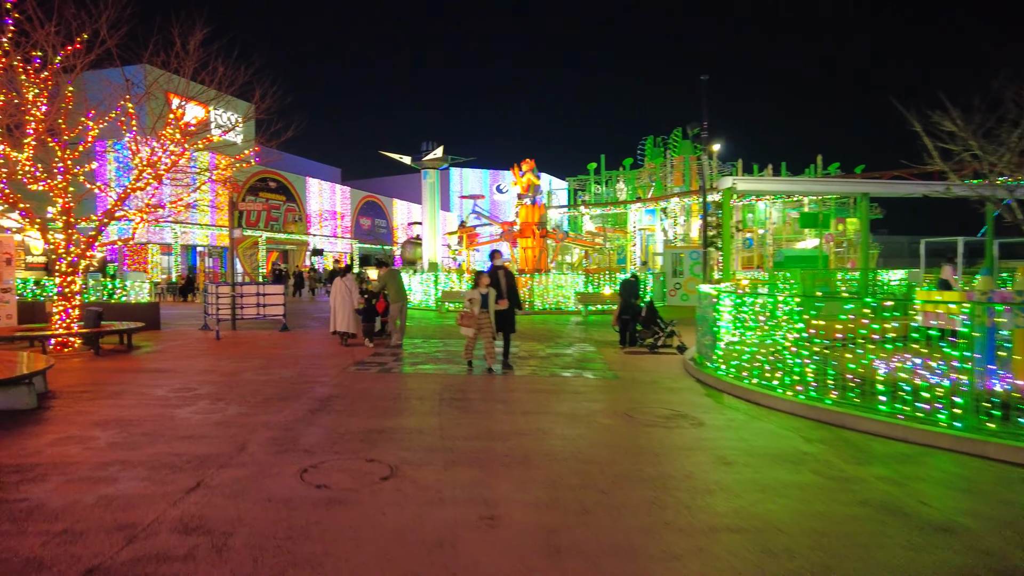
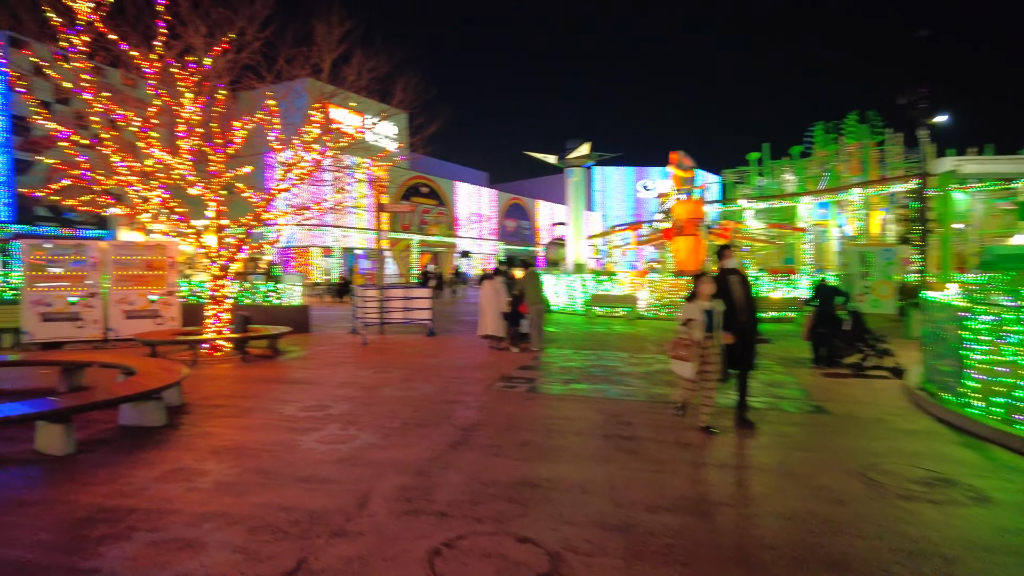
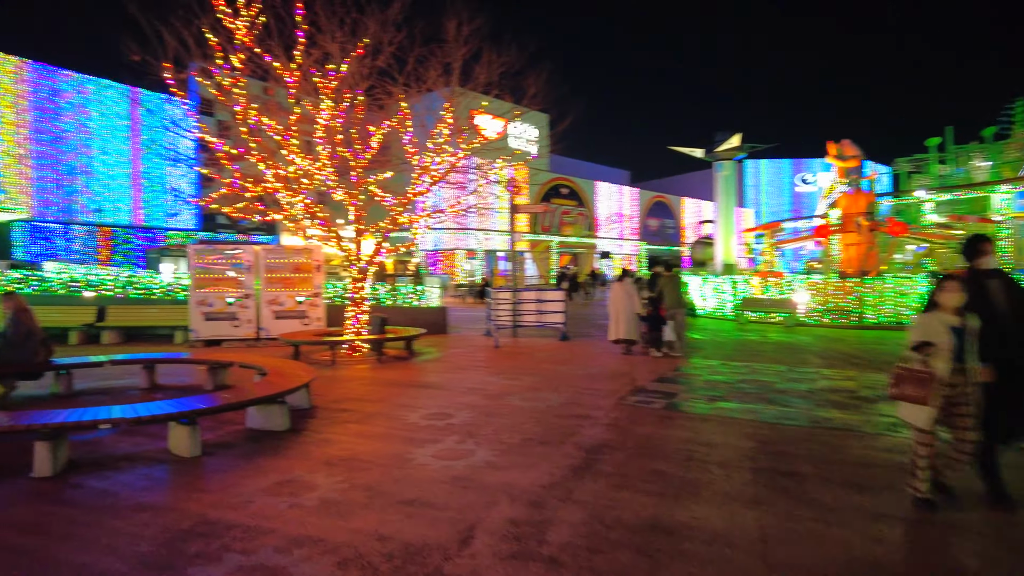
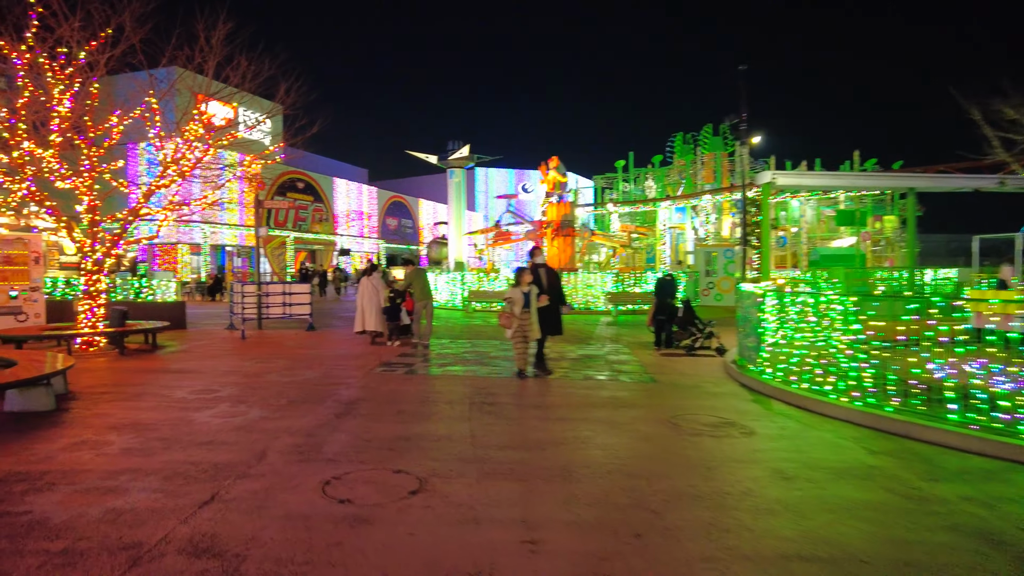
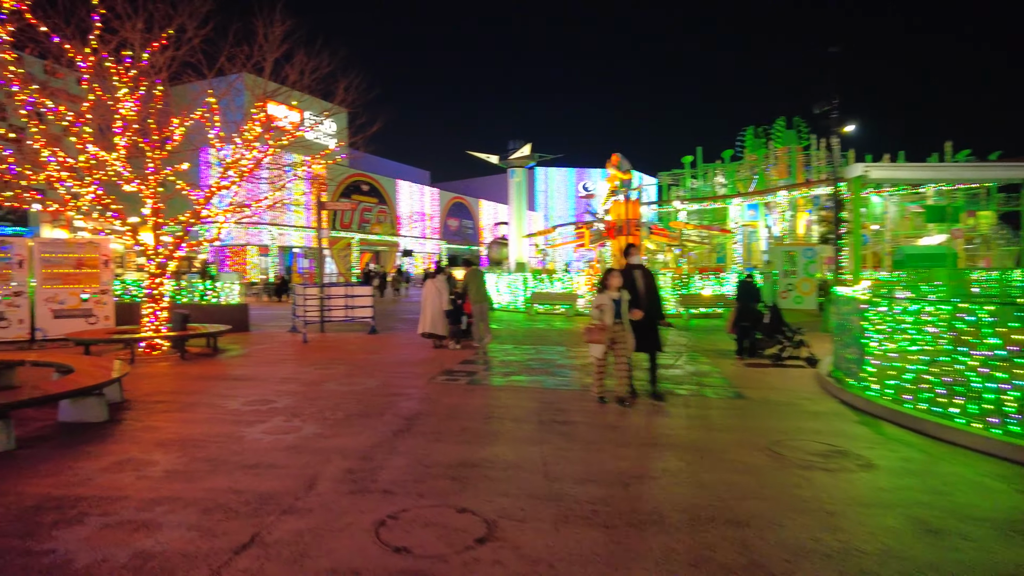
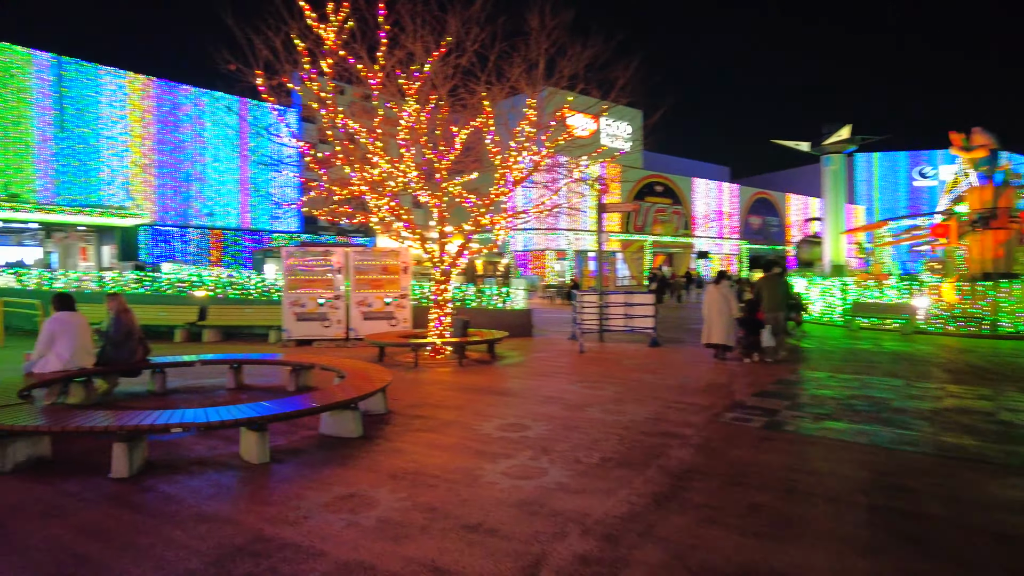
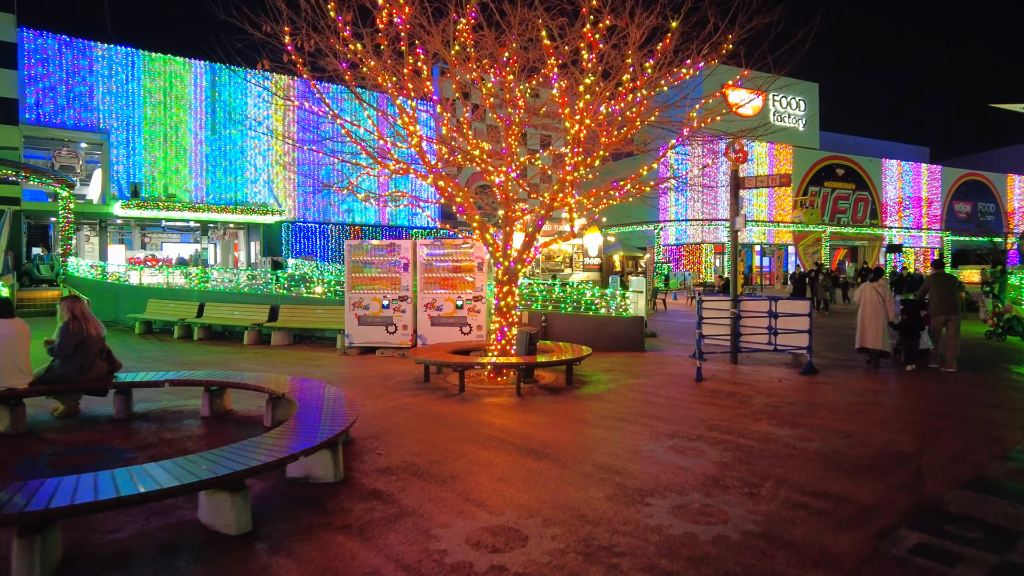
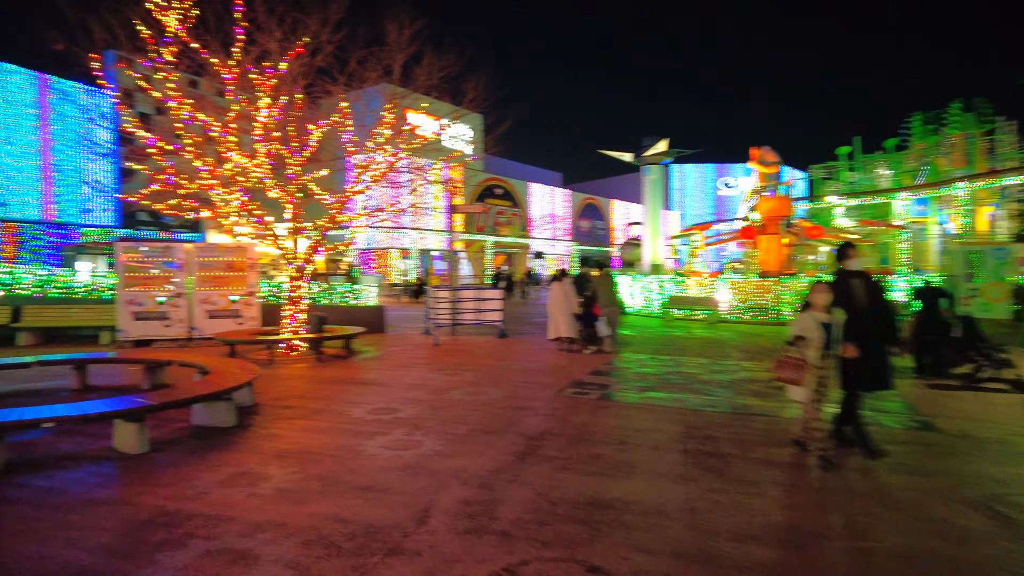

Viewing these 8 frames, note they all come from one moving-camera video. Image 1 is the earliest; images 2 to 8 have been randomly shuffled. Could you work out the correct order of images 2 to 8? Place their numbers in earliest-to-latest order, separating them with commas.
4, 5, 2, 8, 3, 6, 7
